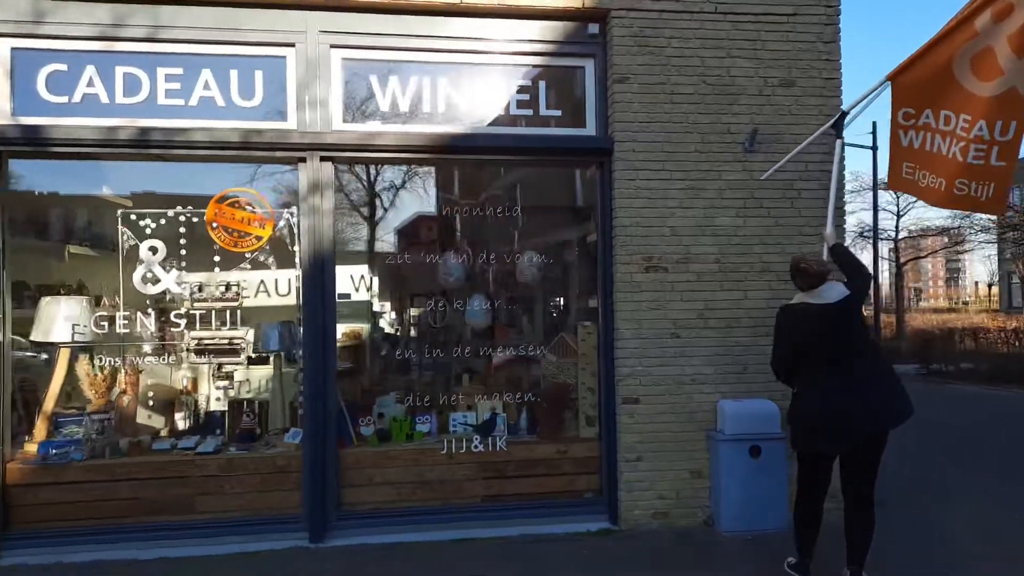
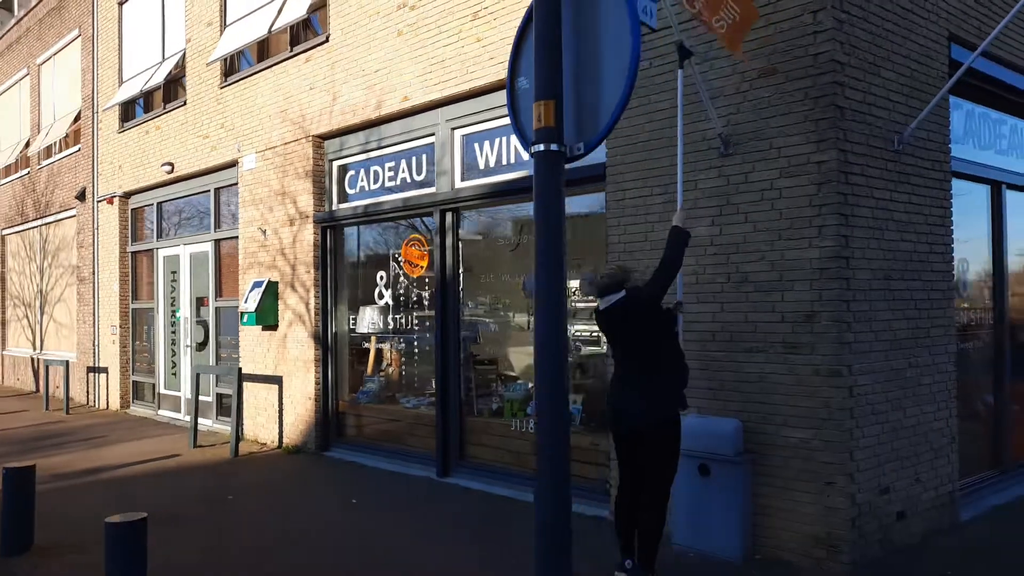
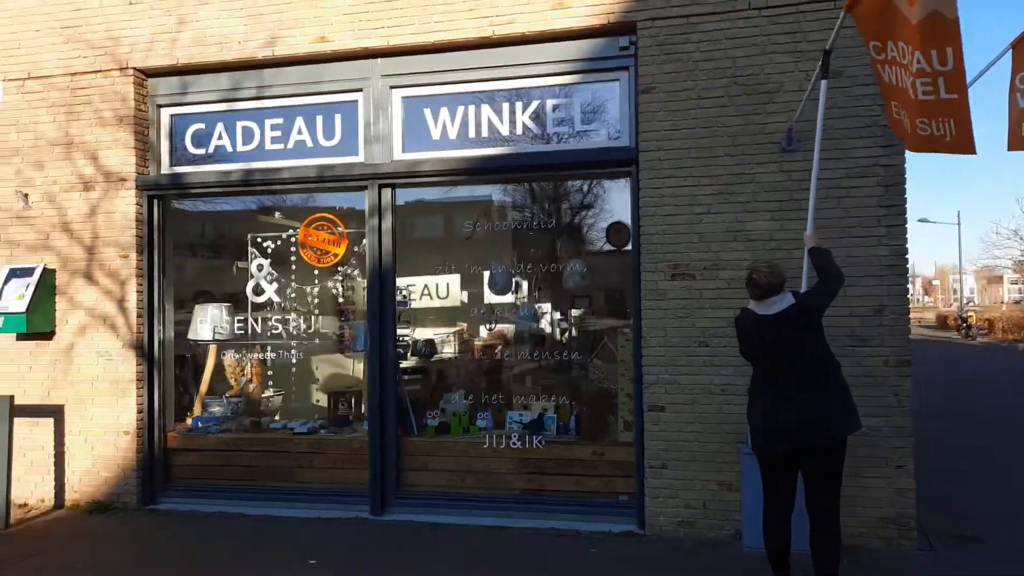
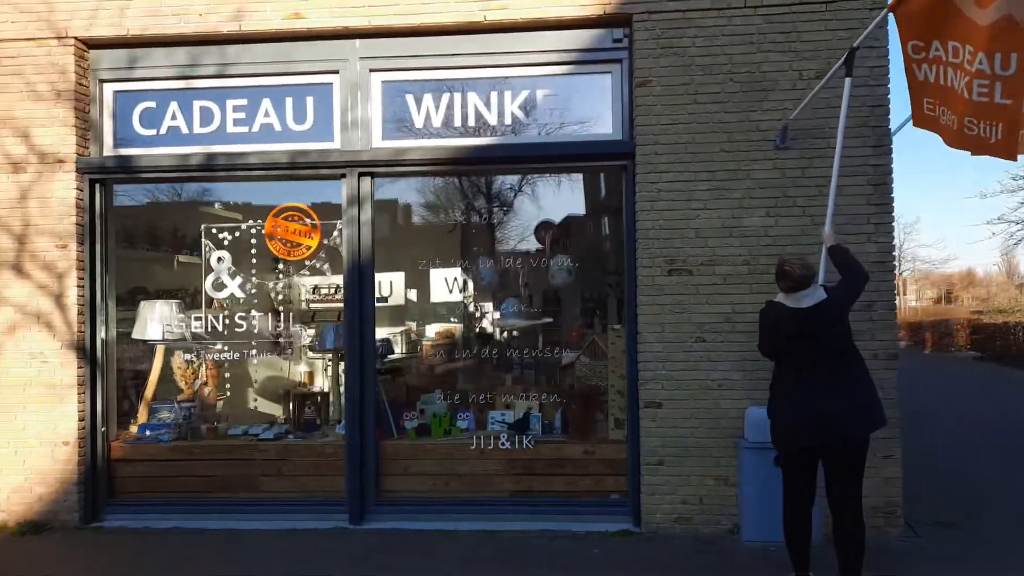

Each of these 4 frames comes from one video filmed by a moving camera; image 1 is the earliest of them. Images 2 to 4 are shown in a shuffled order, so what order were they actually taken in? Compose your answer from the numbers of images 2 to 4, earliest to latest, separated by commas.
4, 3, 2
